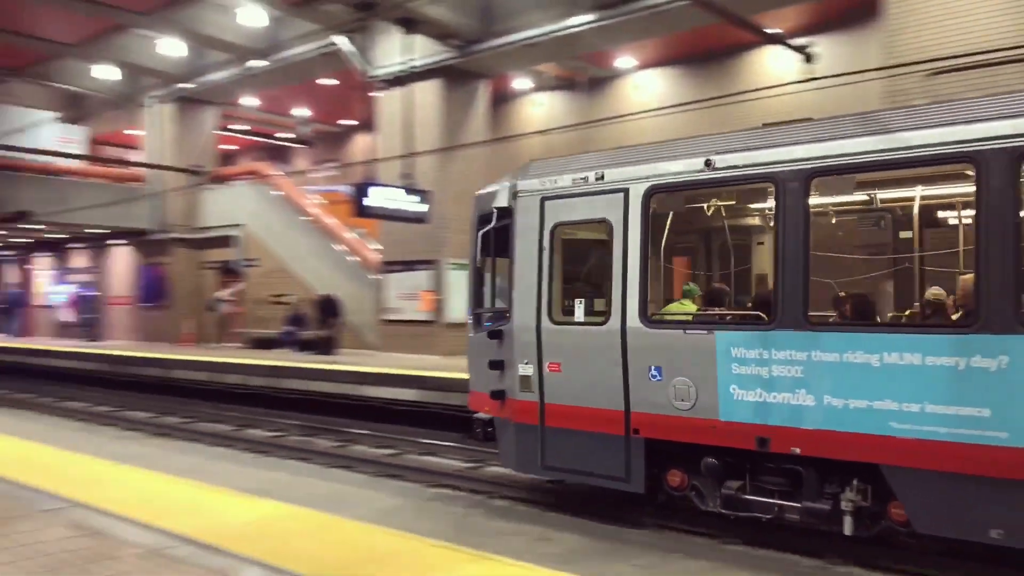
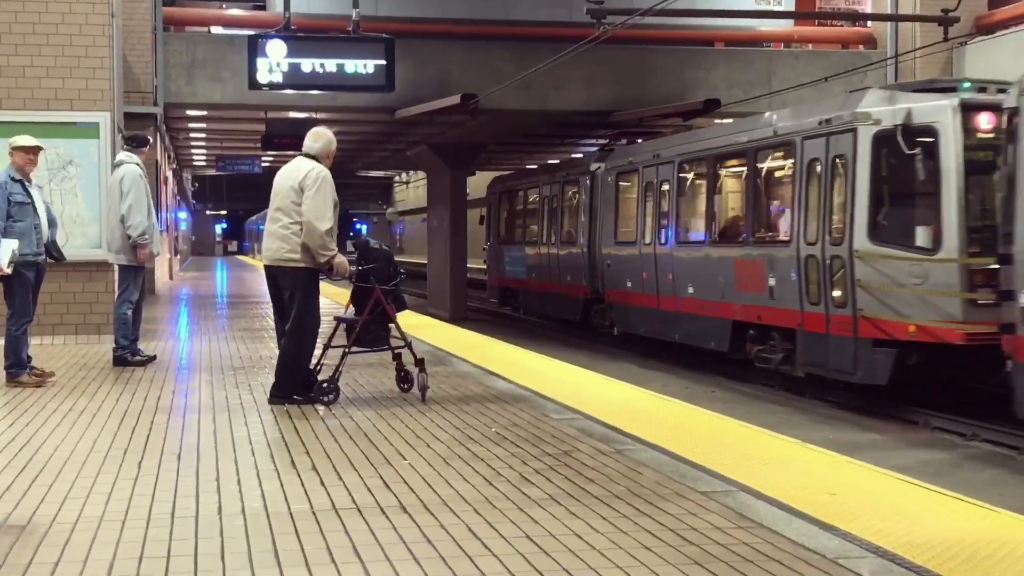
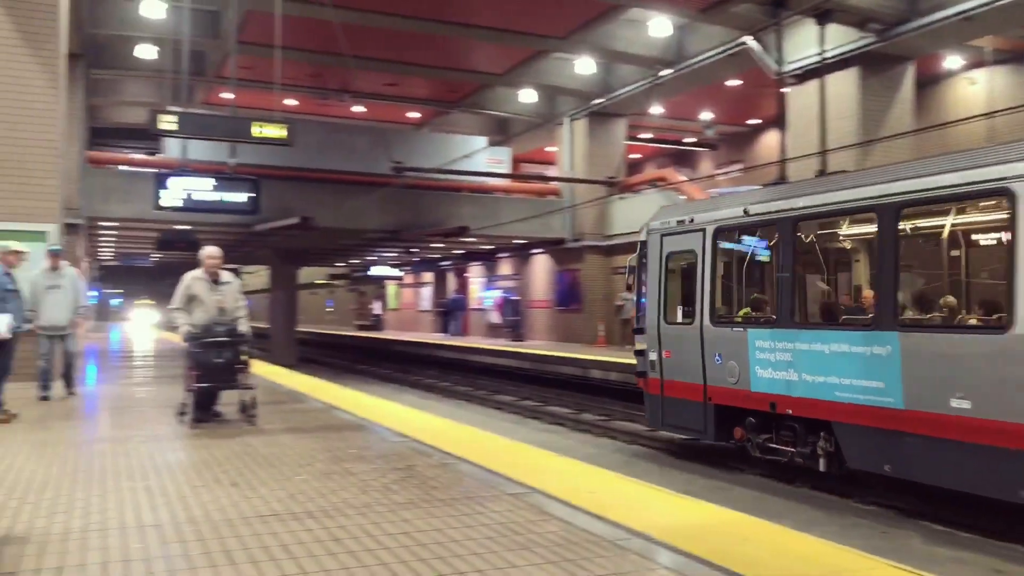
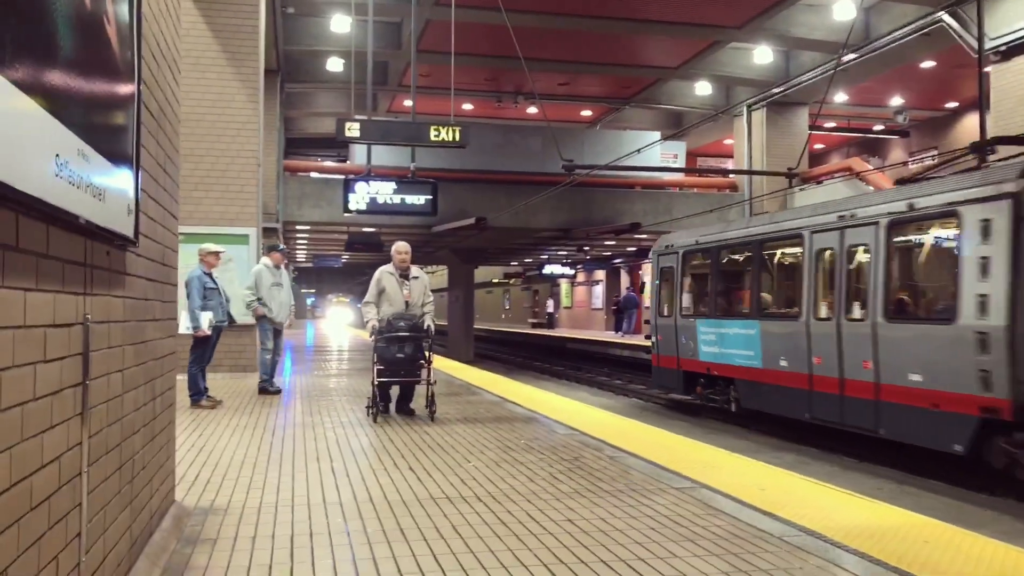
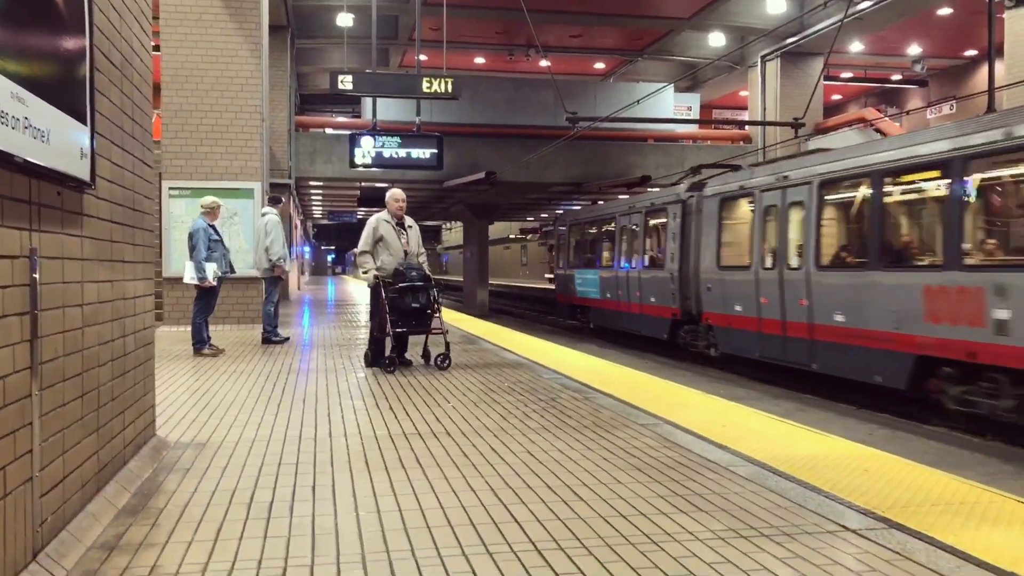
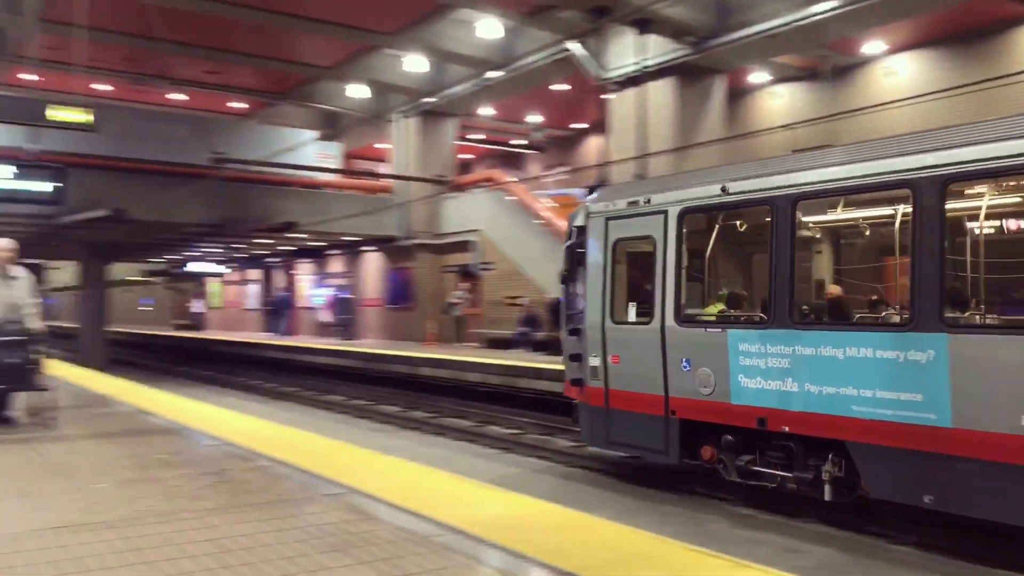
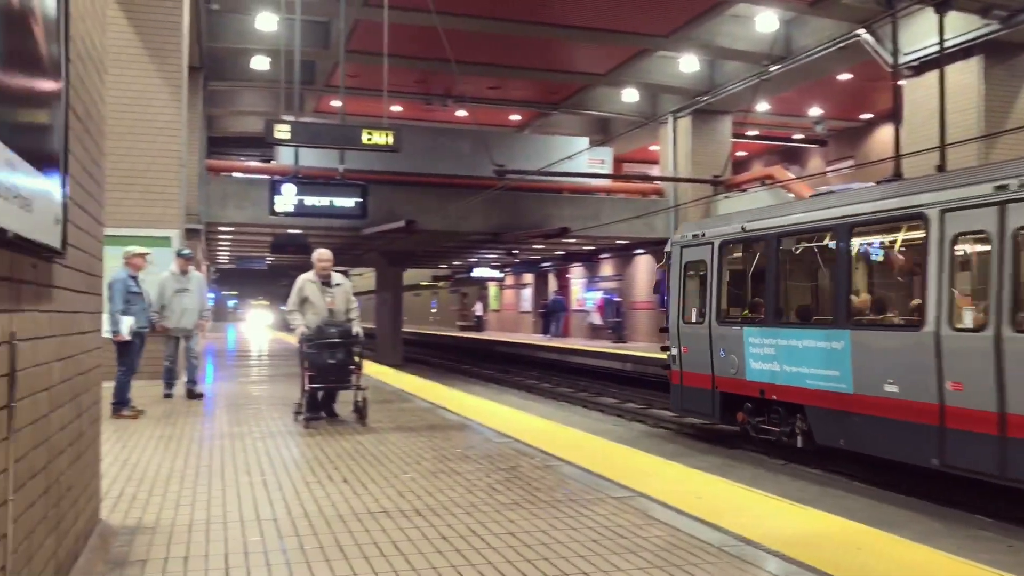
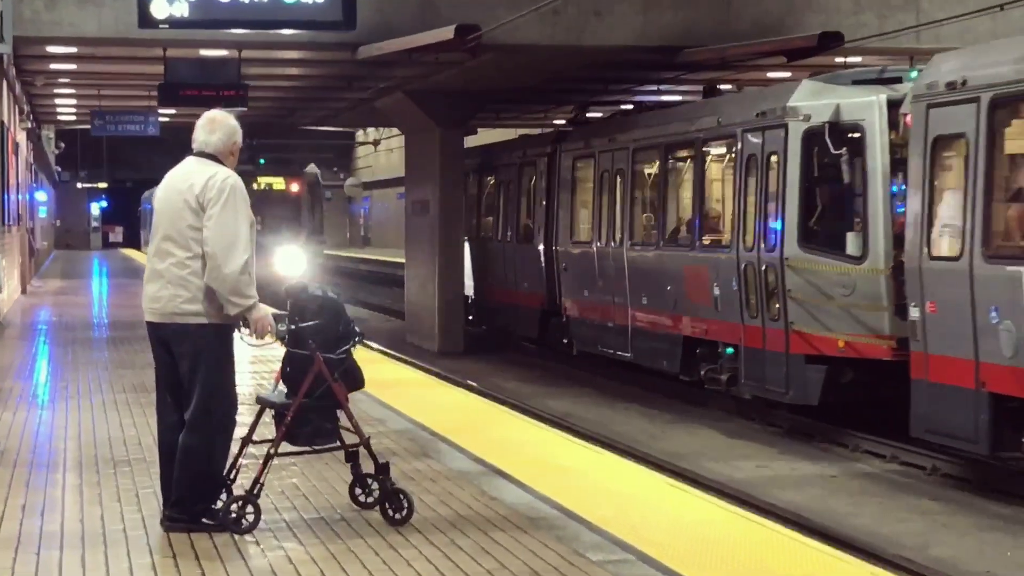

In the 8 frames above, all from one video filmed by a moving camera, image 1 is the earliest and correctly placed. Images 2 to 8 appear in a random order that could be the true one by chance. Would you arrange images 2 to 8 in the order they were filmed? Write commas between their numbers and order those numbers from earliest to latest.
6, 3, 7, 4, 5, 2, 8
